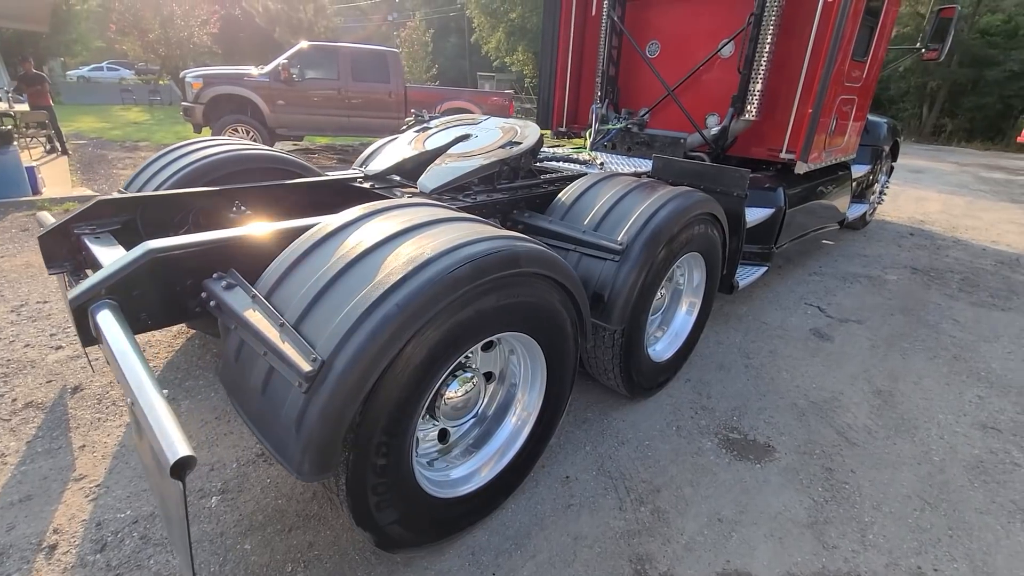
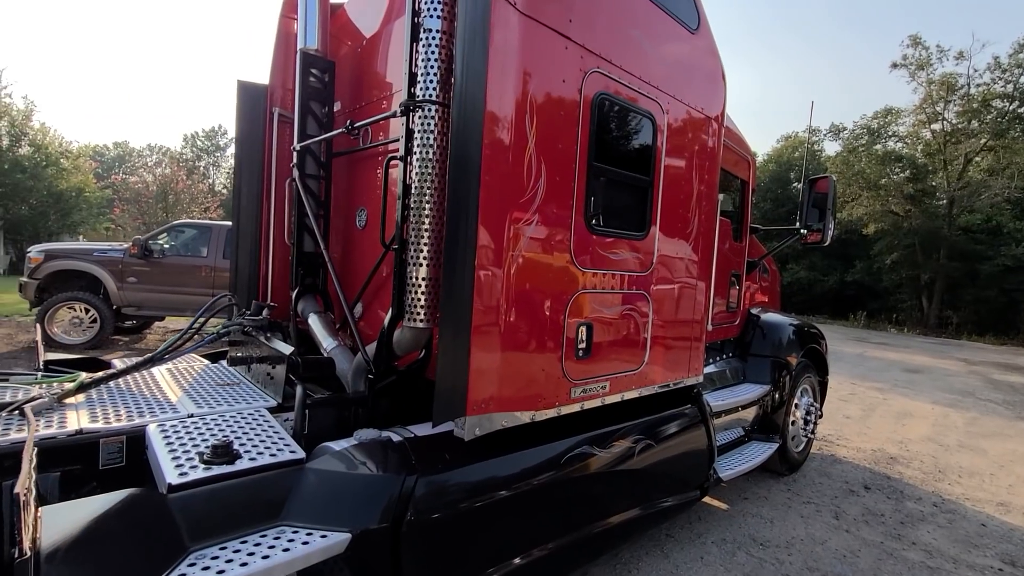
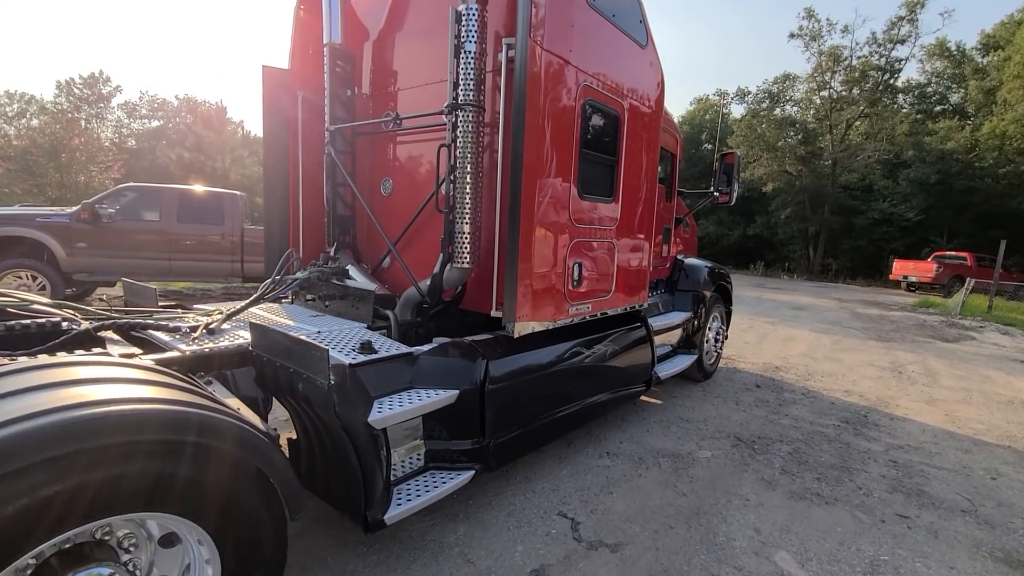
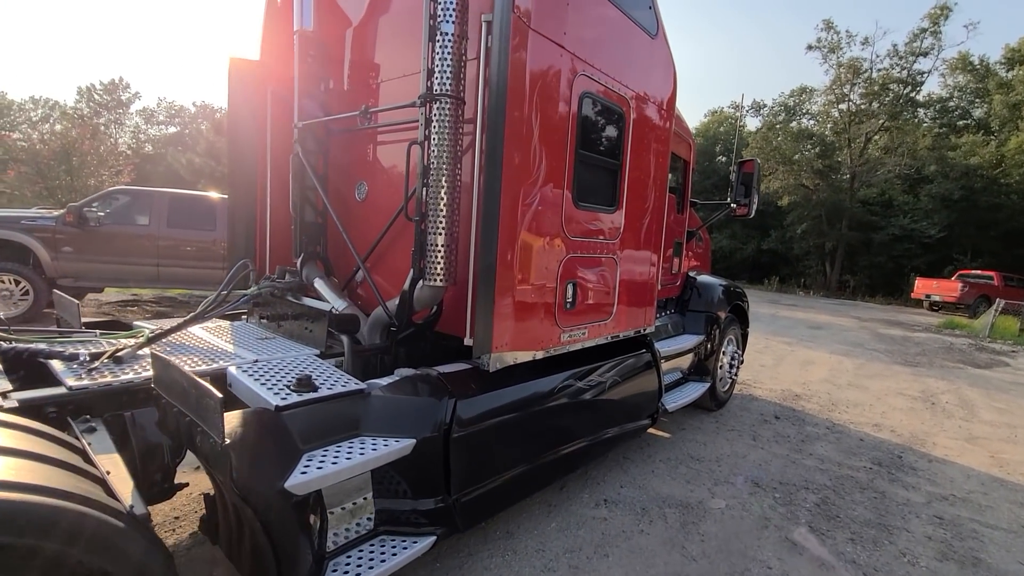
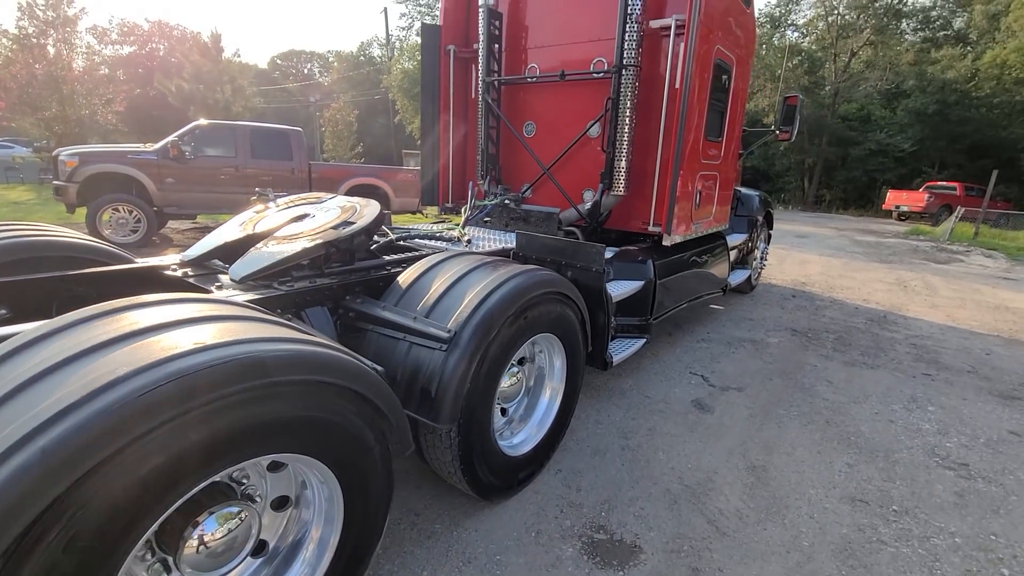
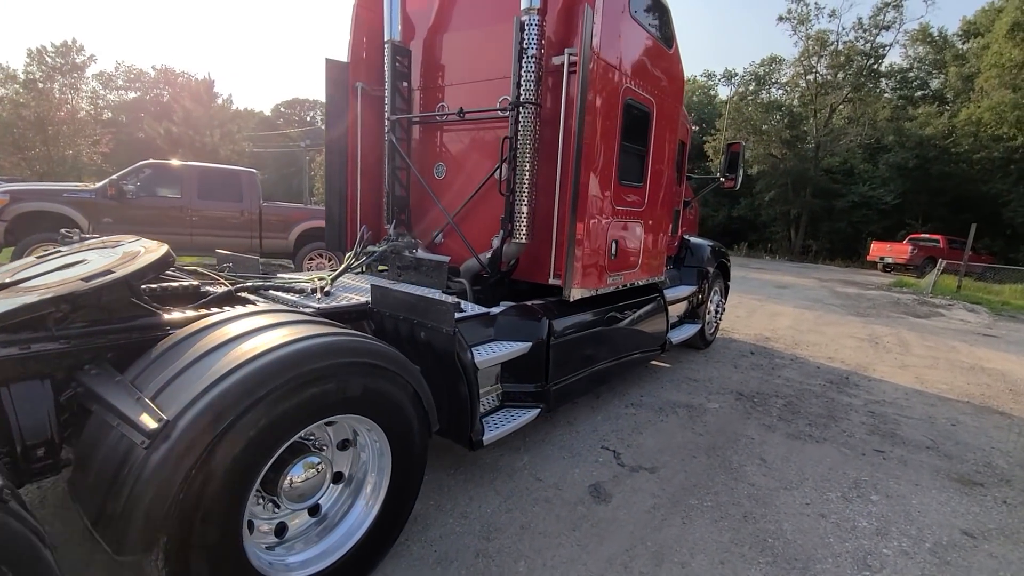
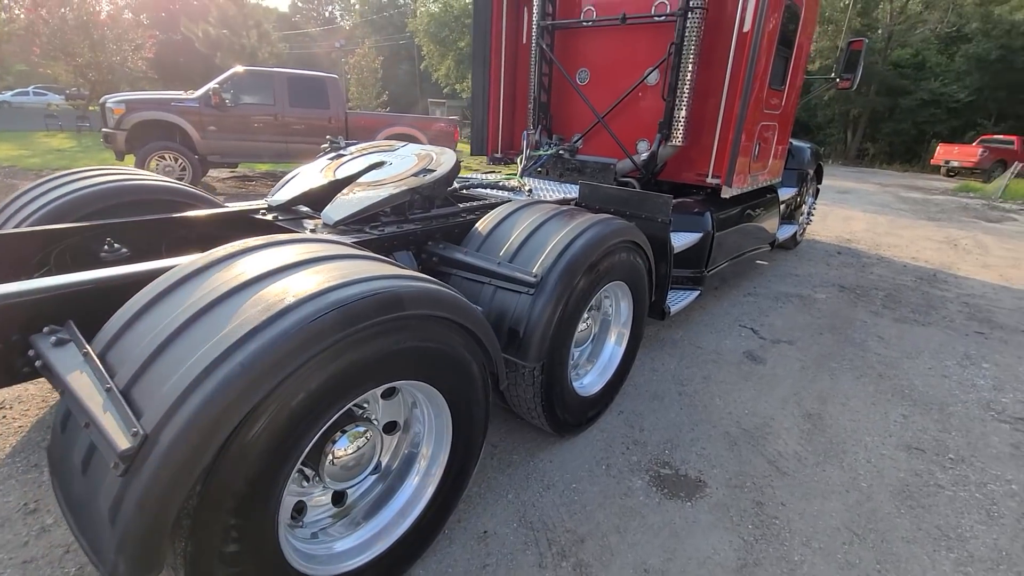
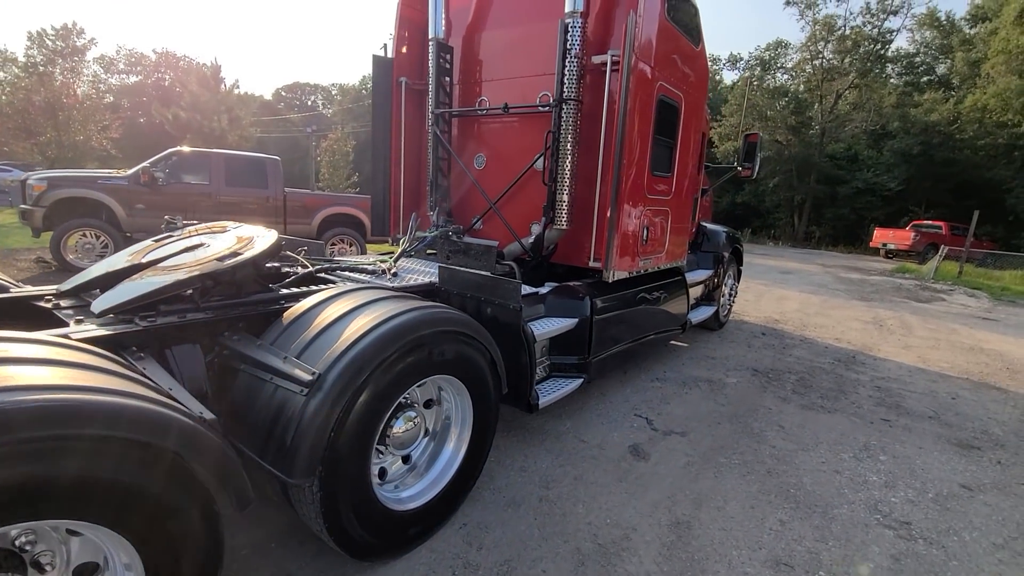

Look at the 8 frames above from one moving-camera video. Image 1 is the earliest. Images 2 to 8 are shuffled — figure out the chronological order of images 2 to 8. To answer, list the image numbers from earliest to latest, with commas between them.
7, 5, 8, 6, 3, 4, 2
